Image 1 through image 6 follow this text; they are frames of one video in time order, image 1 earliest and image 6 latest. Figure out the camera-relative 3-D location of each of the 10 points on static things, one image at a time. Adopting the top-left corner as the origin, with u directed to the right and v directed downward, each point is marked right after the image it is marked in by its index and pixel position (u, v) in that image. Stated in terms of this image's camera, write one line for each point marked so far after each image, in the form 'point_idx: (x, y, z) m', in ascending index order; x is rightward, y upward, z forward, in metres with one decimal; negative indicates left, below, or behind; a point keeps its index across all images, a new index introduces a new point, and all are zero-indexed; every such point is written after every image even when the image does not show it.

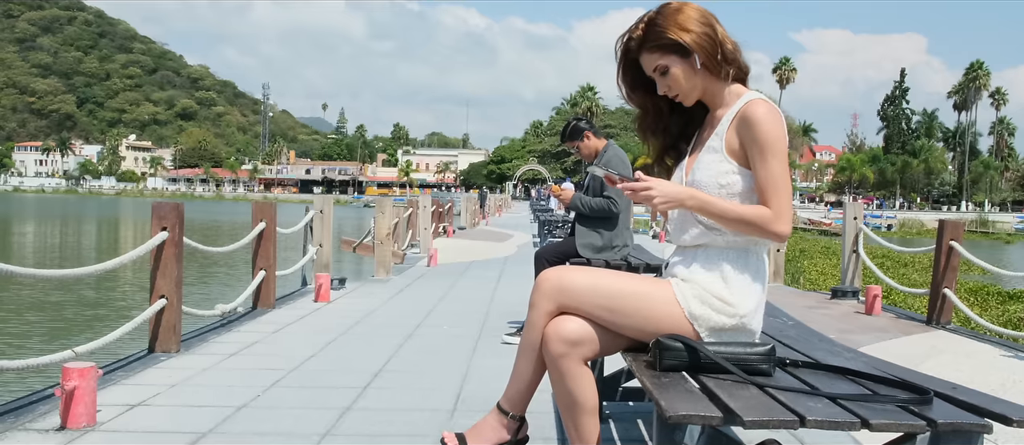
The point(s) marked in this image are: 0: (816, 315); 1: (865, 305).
0: (+2.8, -0.9, +8.1) m
1: (+3.5, -0.8, +8.6) m
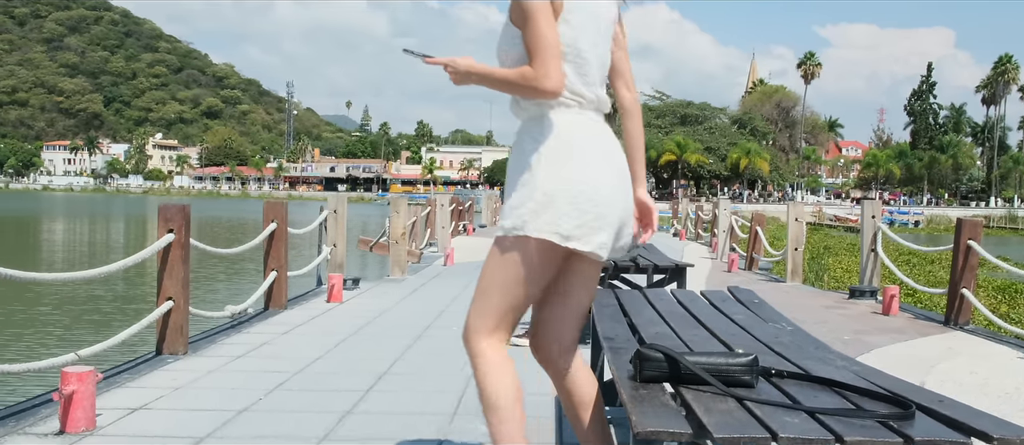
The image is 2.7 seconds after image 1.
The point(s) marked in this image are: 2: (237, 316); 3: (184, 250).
0: (+2.9, -0.9, +8.0) m
1: (+3.6, -0.8, +8.4) m
2: (-2.2, -0.7, +6.8) m
3: (-2.0, -0.2, +5.4) m
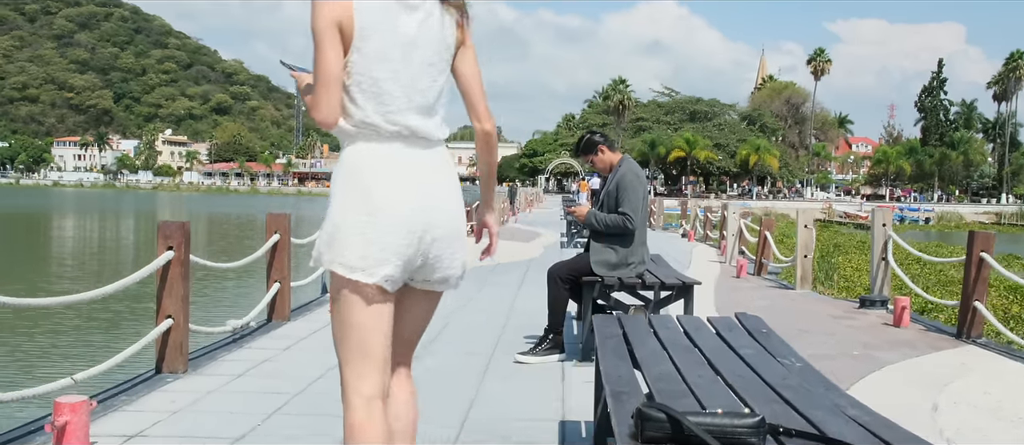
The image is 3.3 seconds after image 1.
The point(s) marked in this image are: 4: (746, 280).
0: (+3.0, -1.0, +7.9) m
1: (+3.7, -0.9, +8.3) m
2: (-2.1, -0.8, +6.7) m
3: (-2.0, -0.3, +5.3) m
4: (+3.2, -0.8, +11.9) m
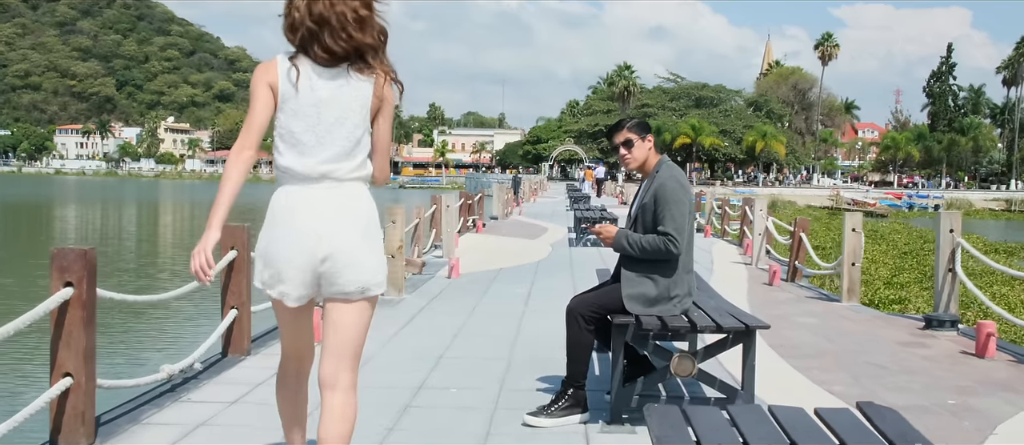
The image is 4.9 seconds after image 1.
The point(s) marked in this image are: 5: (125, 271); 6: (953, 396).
0: (+3.0, -1.0, +6.6) m
1: (+3.7, -1.0, +7.0) m
2: (-2.1, -0.9, +5.4) m
3: (-2.0, -0.4, +4.0) m
4: (+3.3, -0.8, +10.6) m
5: (-8.4, -1.0, +19.3) m
6: (+2.8, -1.1, +5.5) m
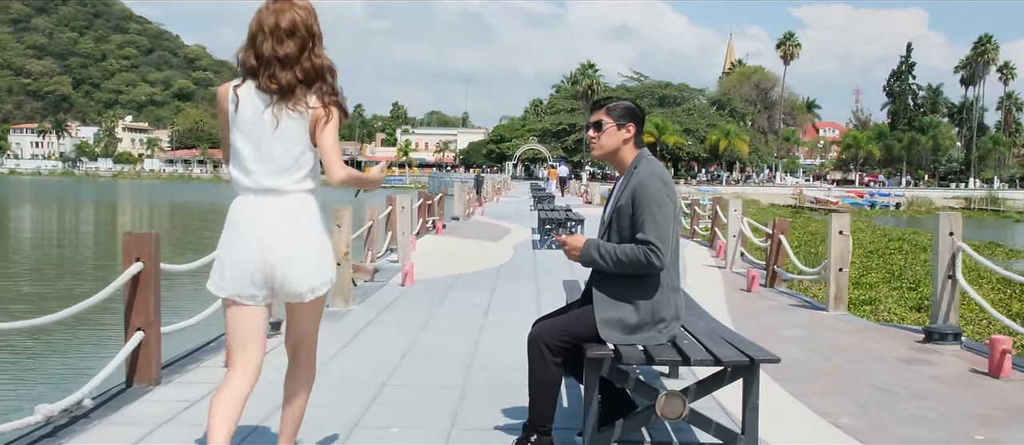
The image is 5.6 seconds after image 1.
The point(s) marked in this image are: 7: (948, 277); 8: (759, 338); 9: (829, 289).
0: (+2.8, -1.0, +5.8) m
1: (+3.4, -1.0, +6.3) m
2: (-2.3, -1.0, +4.5) m
3: (-2.2, -0.5, +3.1) m
4: (+2.8, -0.8, +9.9) m
5: (-9.2, -1.1, +18.1) m
6: (+2.5, -1.1, +4.7) m
7: (+3.7, -0.5, +7.4) m
8: (+2.1, -1.0, +7.3) m
9: (+3.1, -0.7, +8.6) m
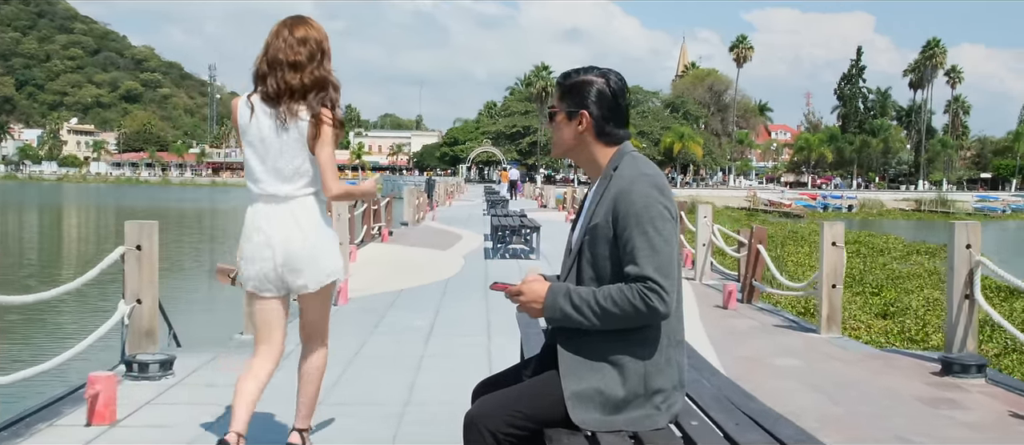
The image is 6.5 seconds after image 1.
0: (+2.4, -1.1, +4.7) m
1: (+3.1, -1.1, +5.2) m
2: (-2.6, -1.1, +3.1) m
3: (-2.3, -0.5, +1.7) m
4: (+2.3, -0.9, +8.8) m
5: (-10.1, -1.3, +16.4) m
6: (+2.3, -1.2, +3.6) m
7: (+3.3, -0.5, +6.3) m
8: (+1.7, -1.1, +6.2) m
9: (+2.7, -0.7, +7.5) m
